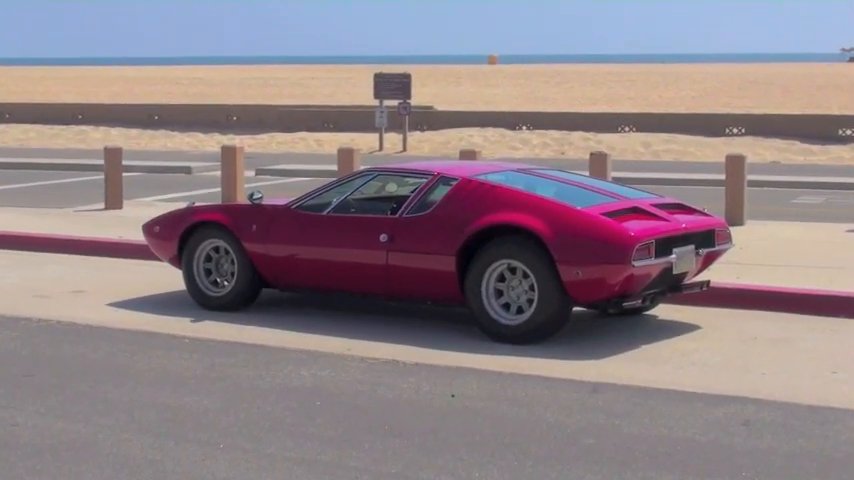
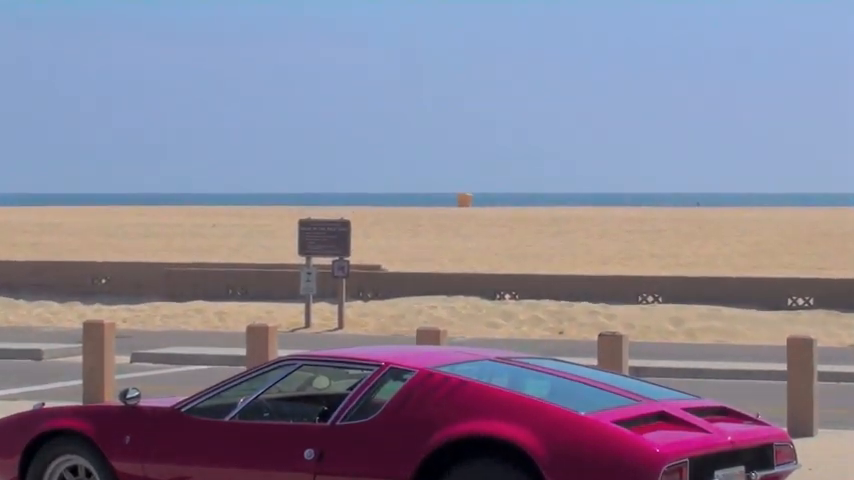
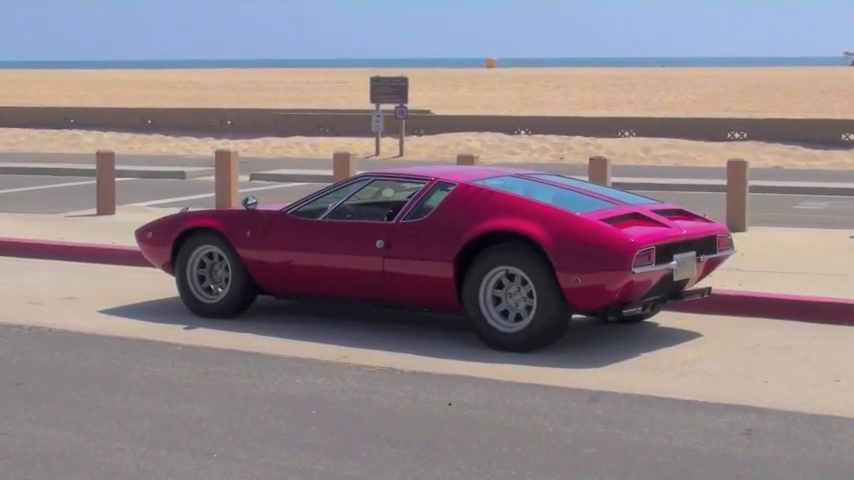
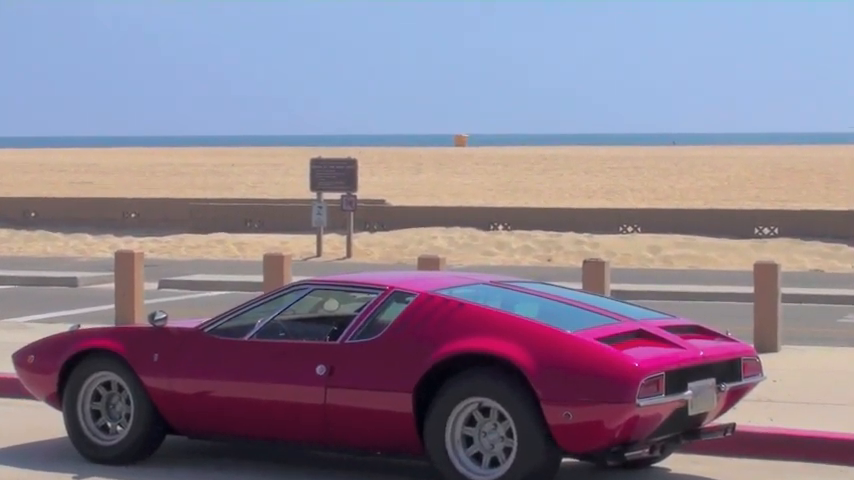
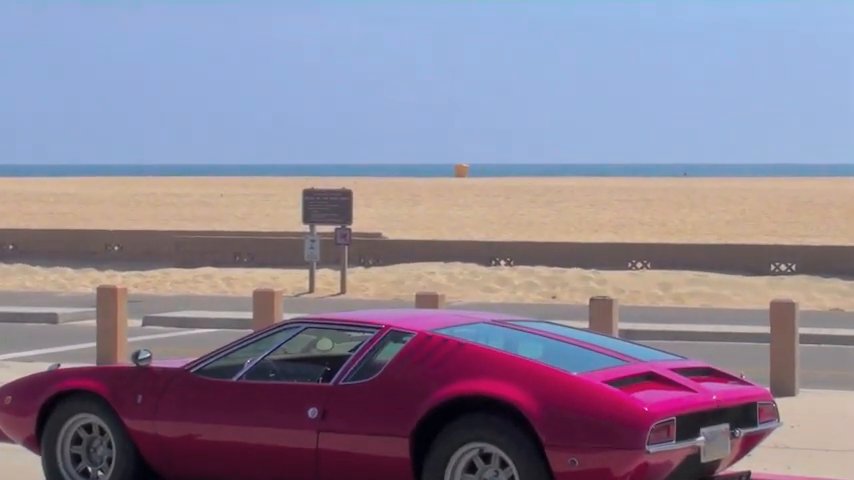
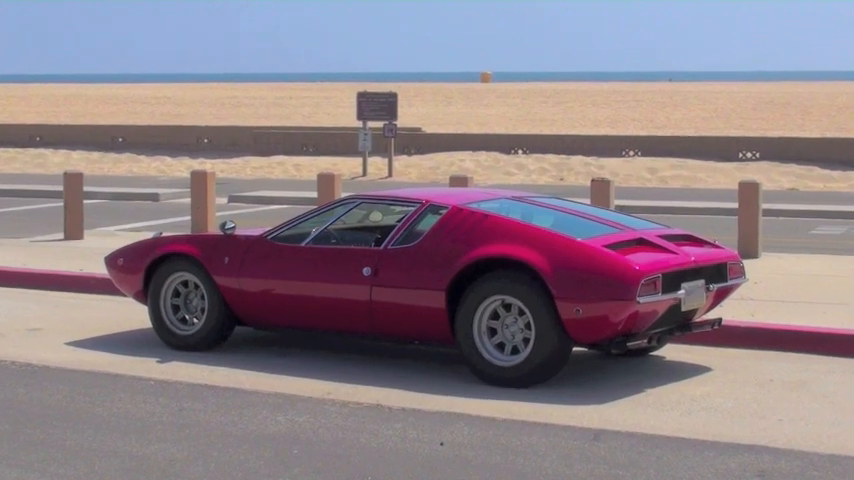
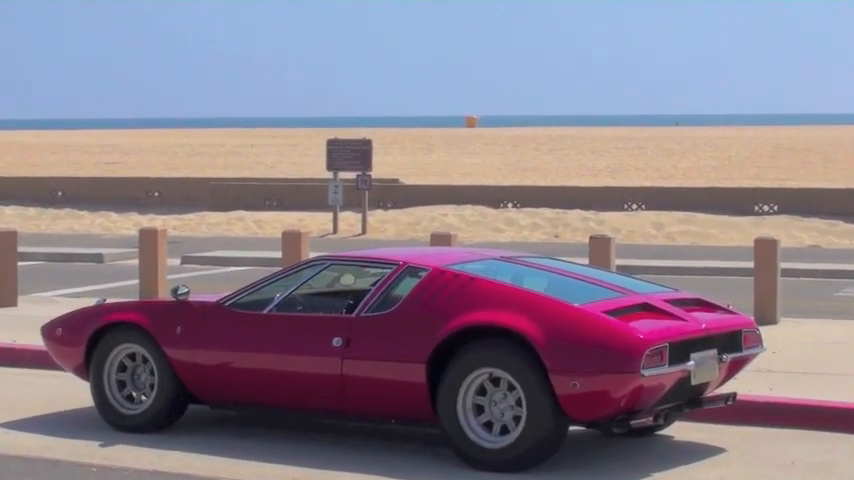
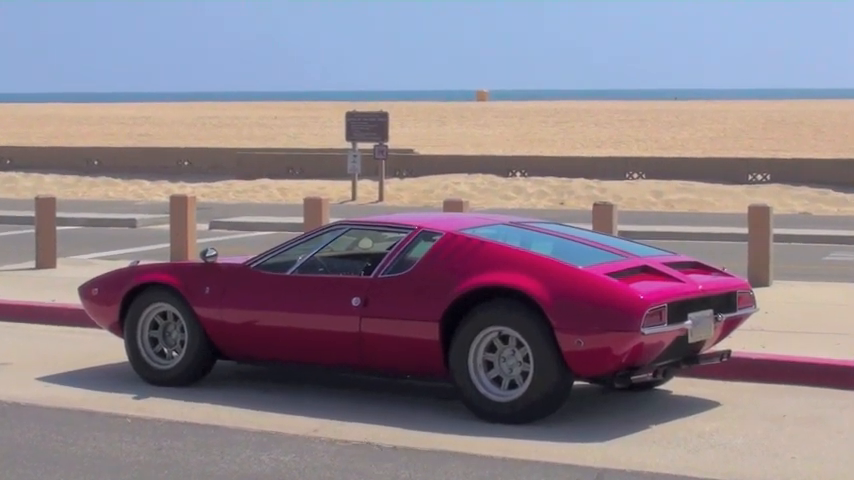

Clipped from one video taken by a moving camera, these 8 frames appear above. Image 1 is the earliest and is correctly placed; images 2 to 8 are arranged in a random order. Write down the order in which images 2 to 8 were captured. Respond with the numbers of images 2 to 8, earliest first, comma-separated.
3, 6, 8, 7, 4, 5, 2
